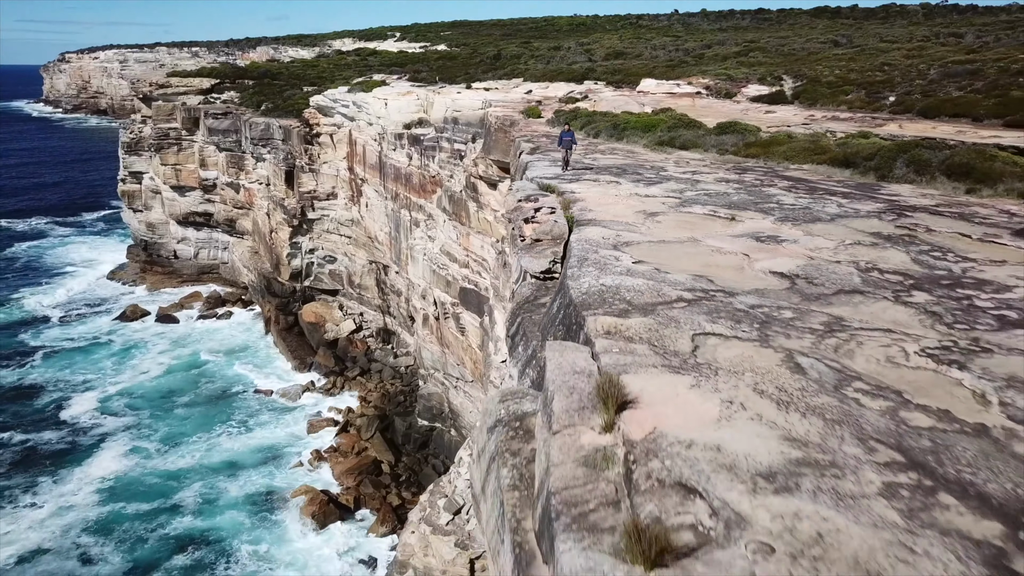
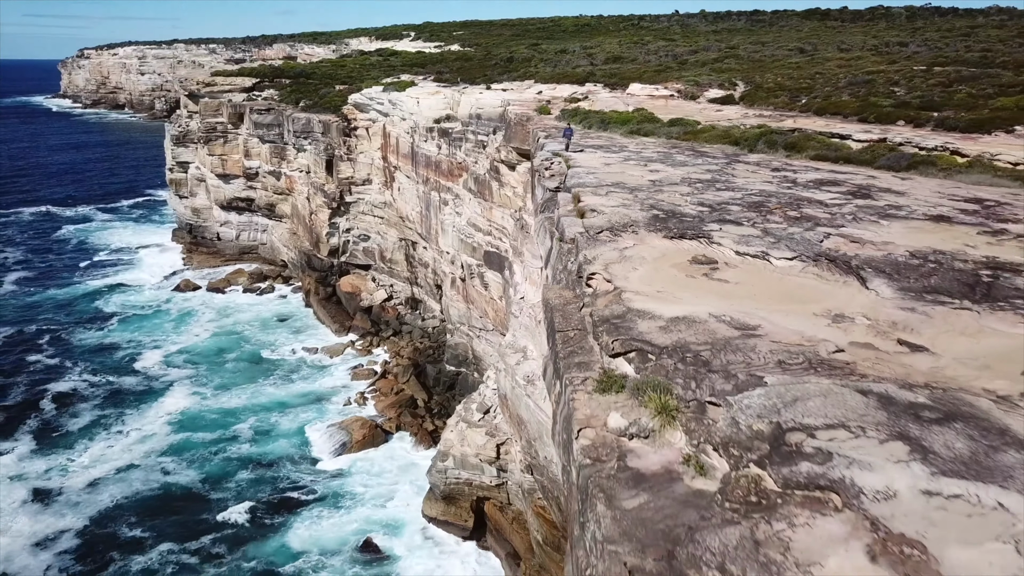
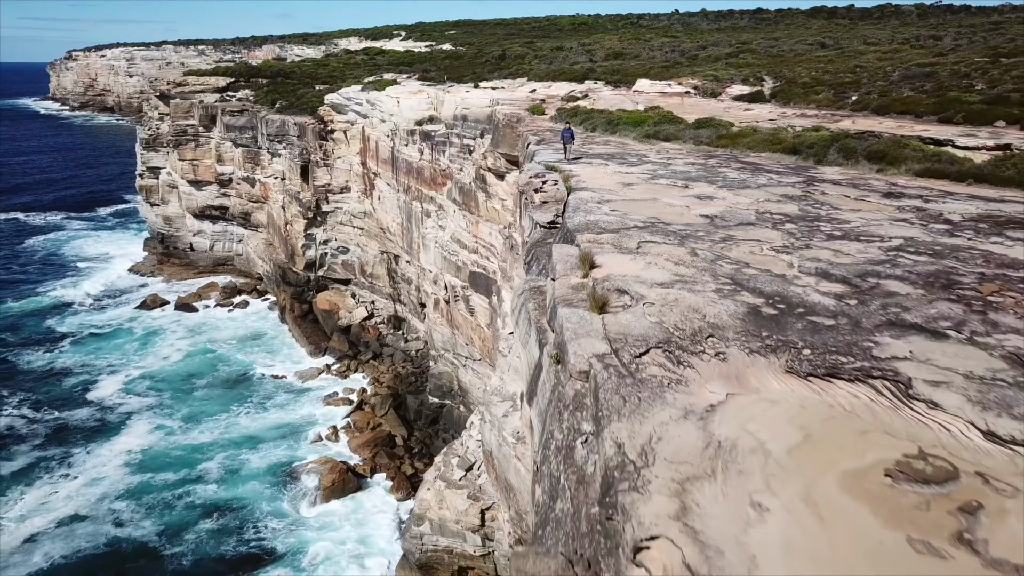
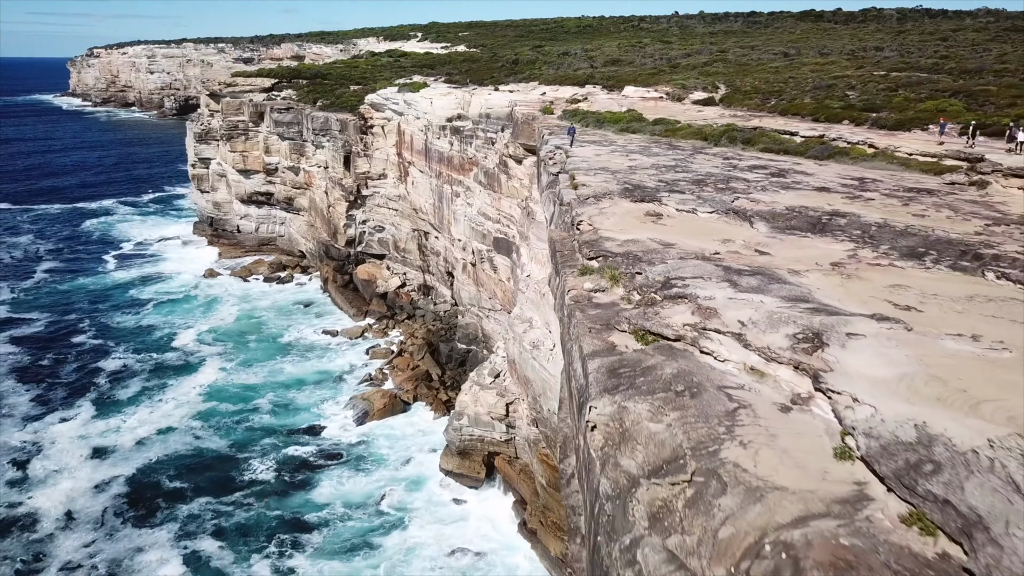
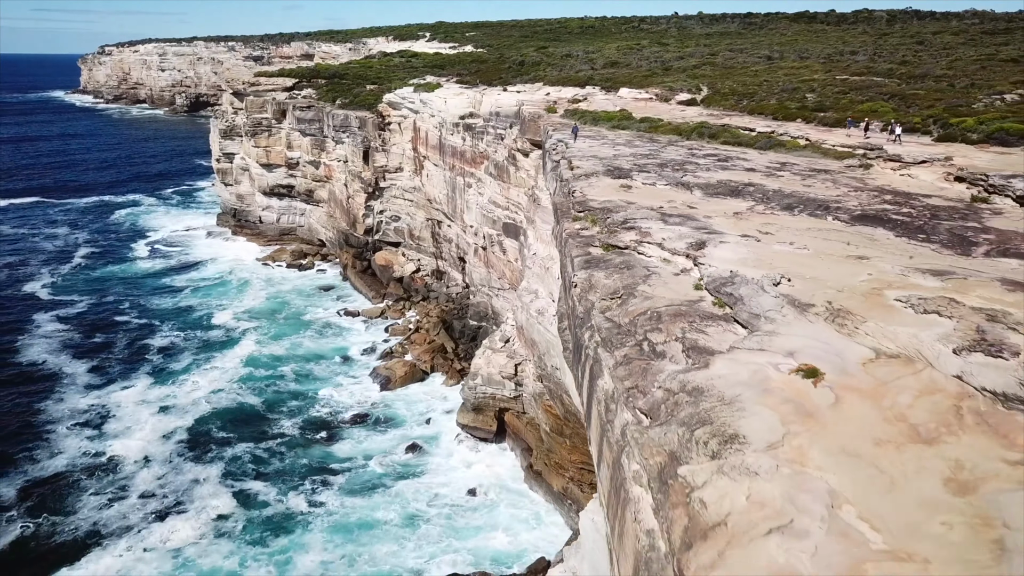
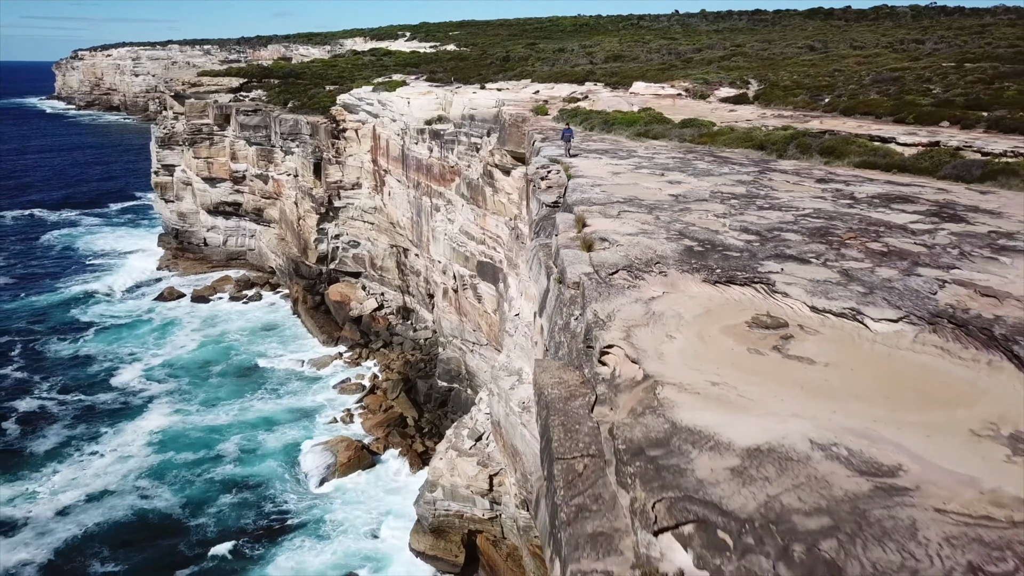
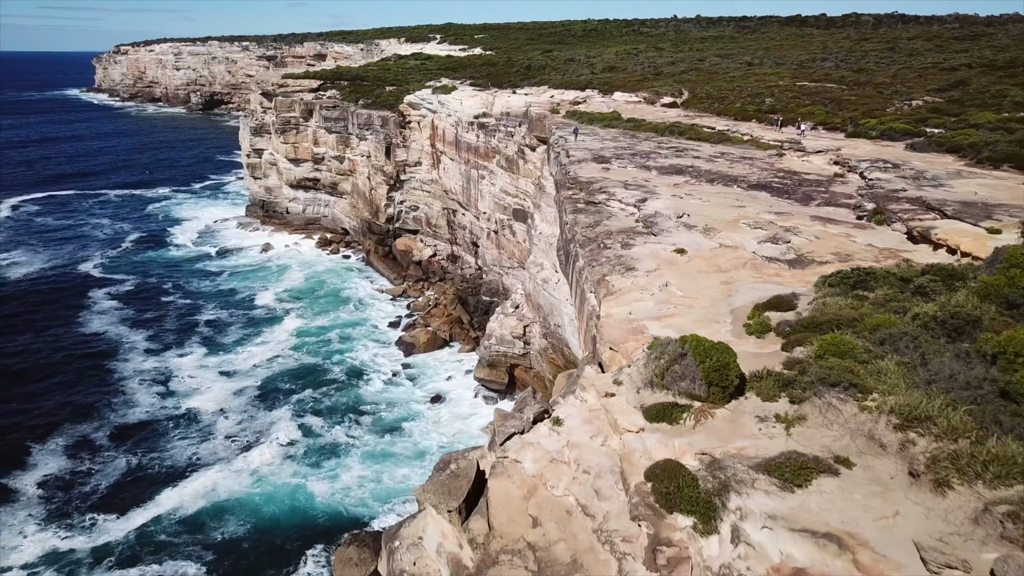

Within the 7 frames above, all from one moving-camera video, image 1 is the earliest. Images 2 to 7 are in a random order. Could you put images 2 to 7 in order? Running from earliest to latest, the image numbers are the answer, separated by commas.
3, 6, 2, 4, 5, 7
